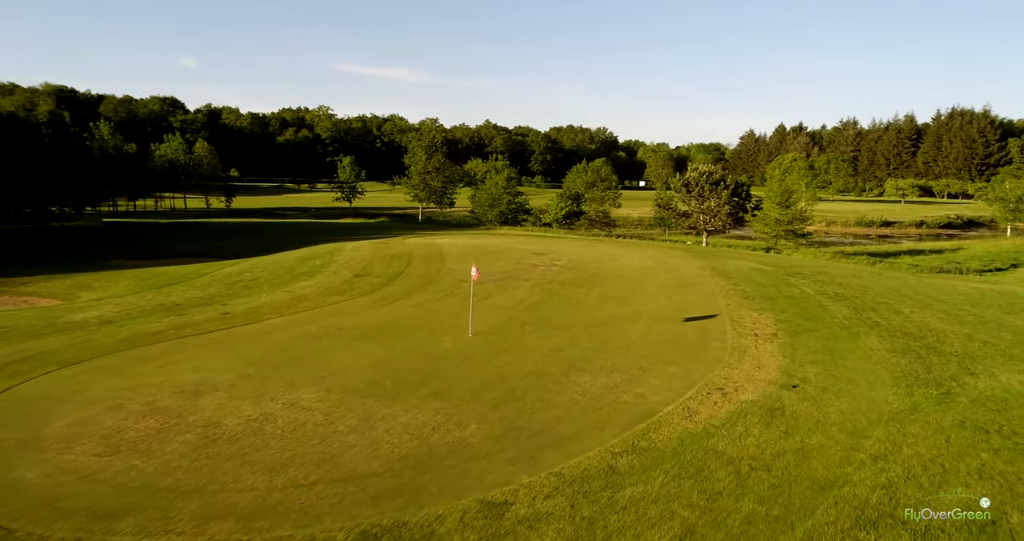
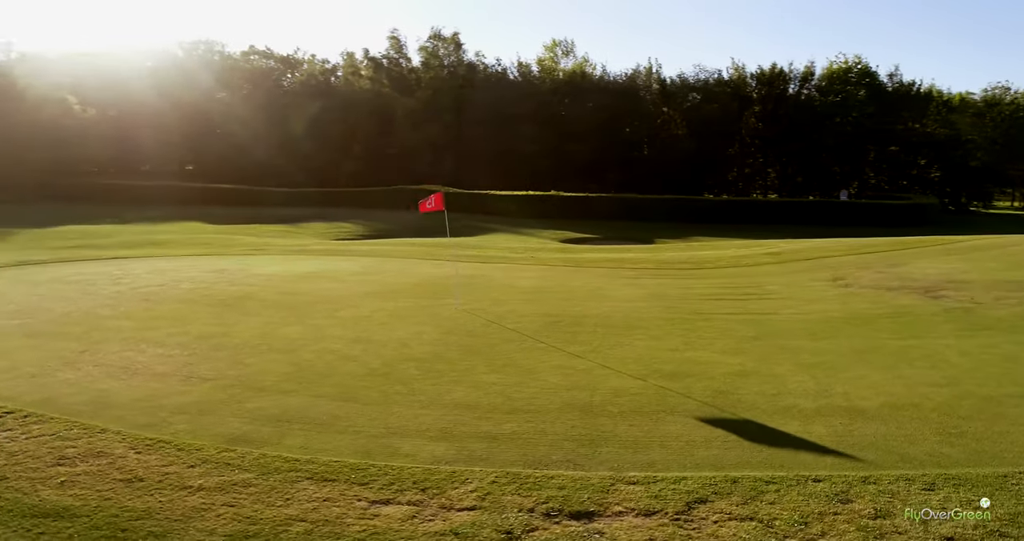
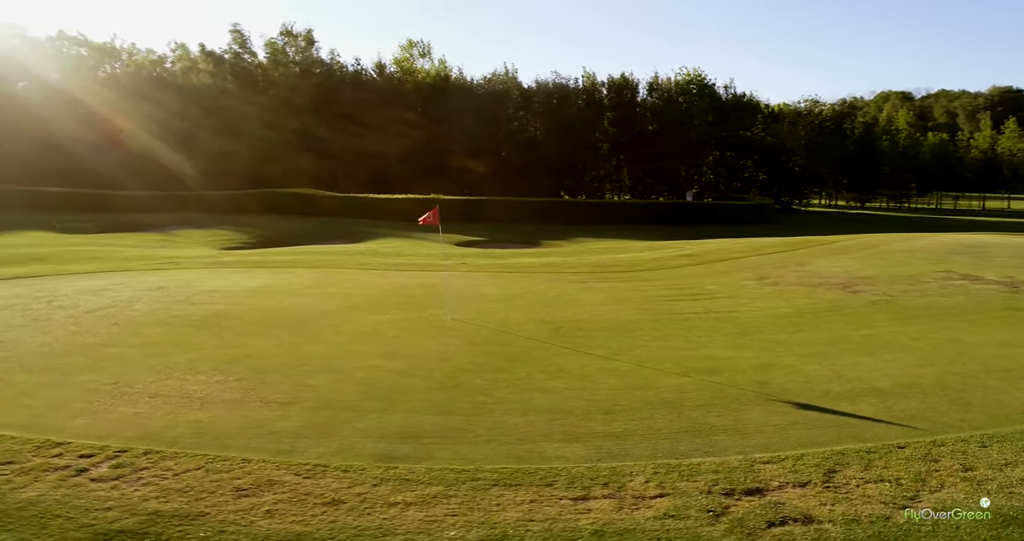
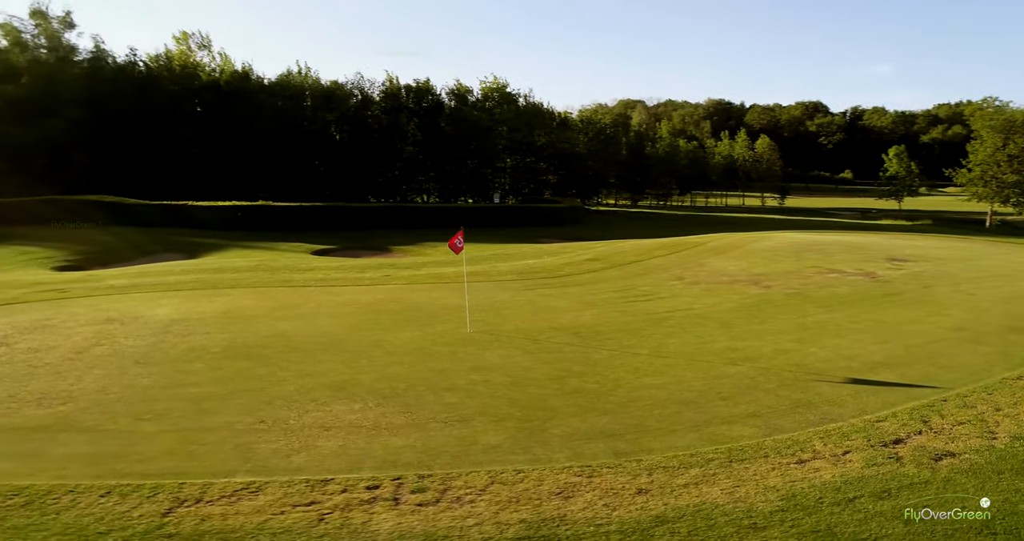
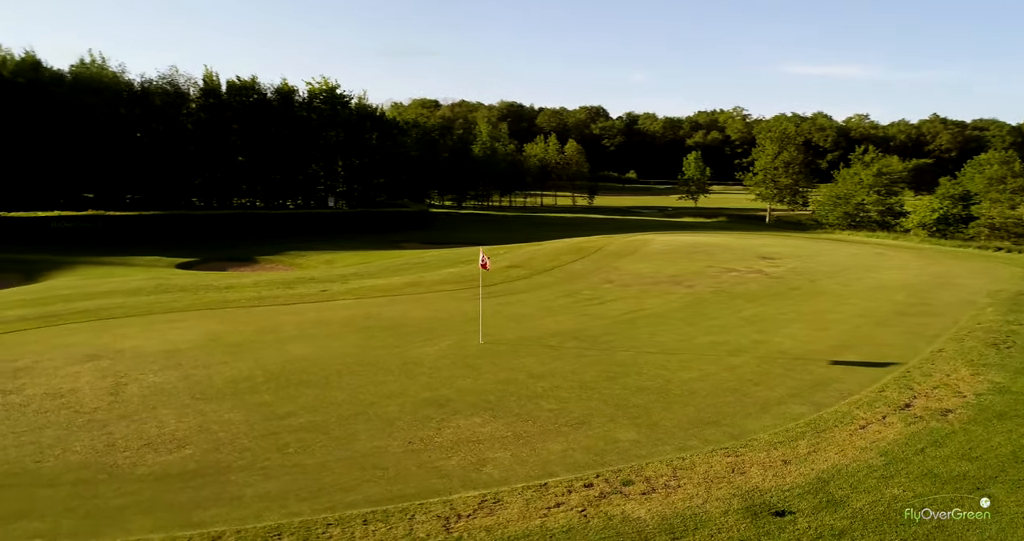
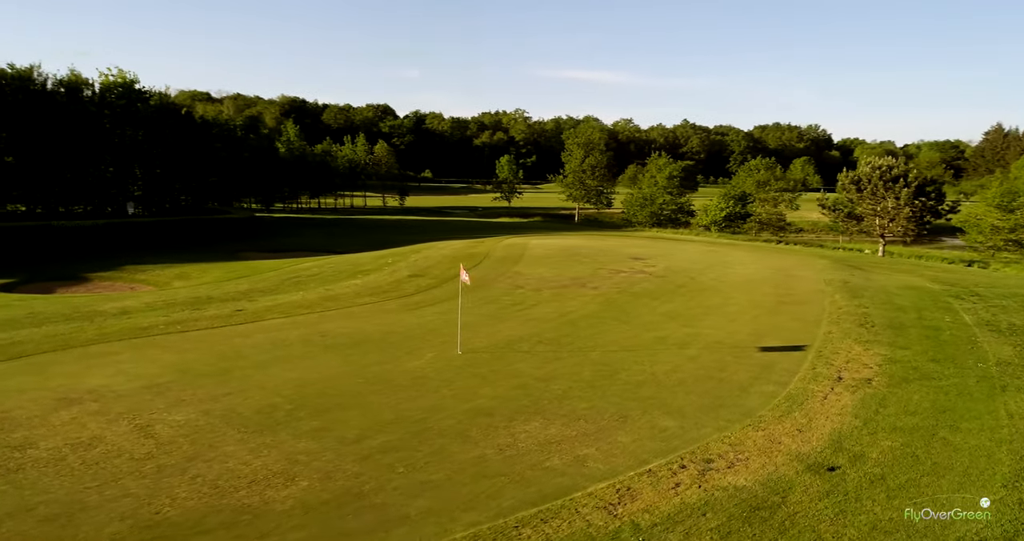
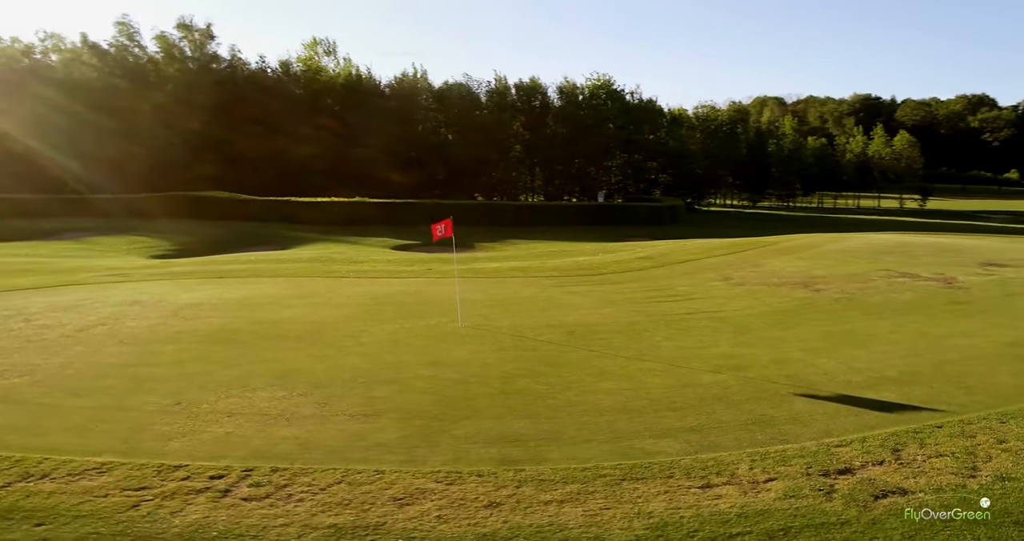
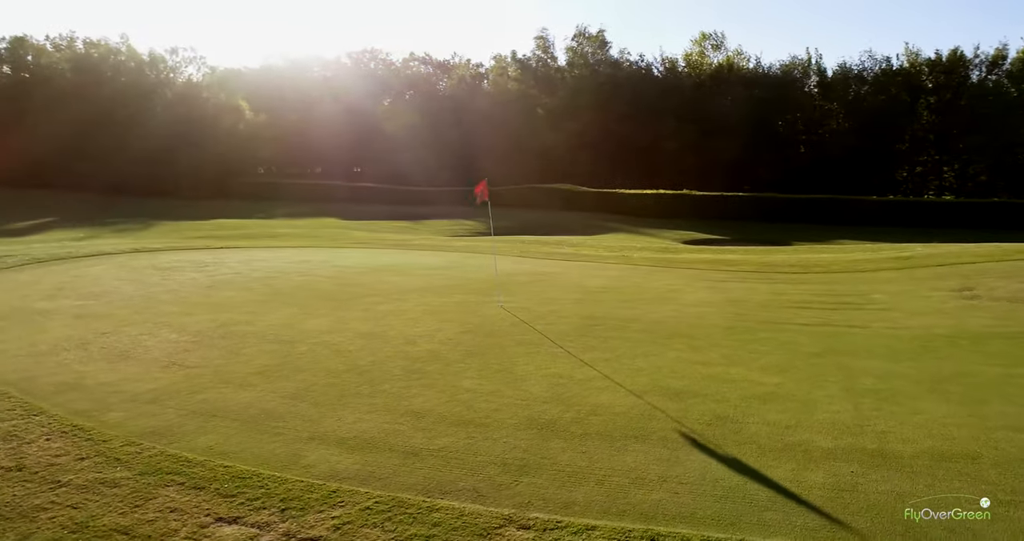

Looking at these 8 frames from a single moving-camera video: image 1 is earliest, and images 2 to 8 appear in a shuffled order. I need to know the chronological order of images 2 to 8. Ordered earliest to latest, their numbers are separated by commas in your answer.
6, 5, 4, 7, 3, 2, 8
